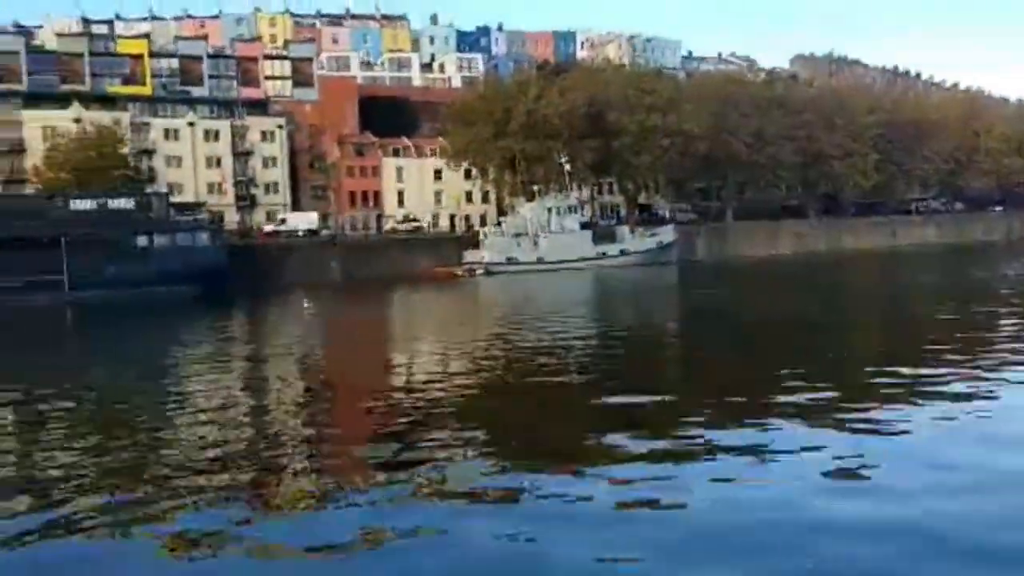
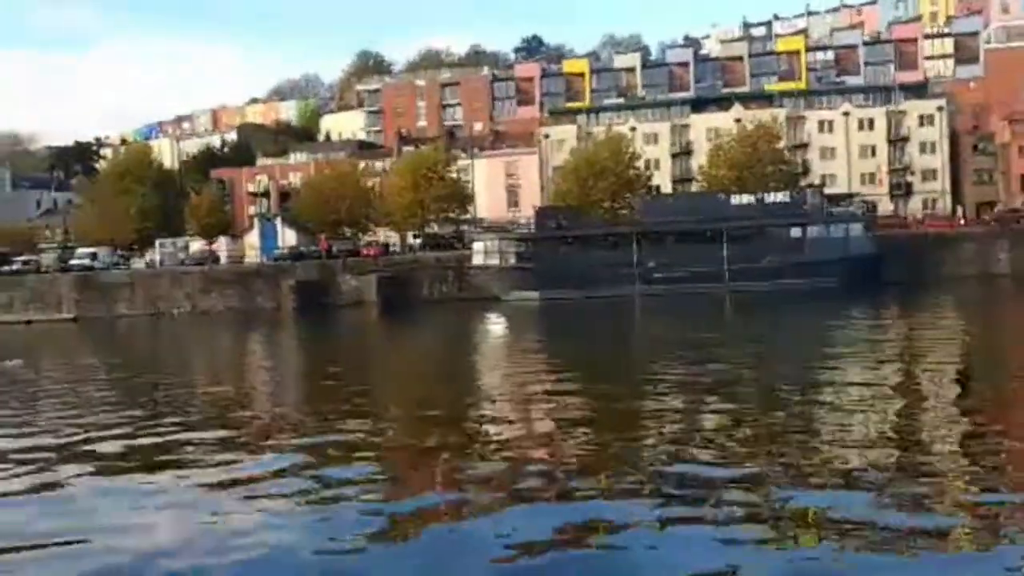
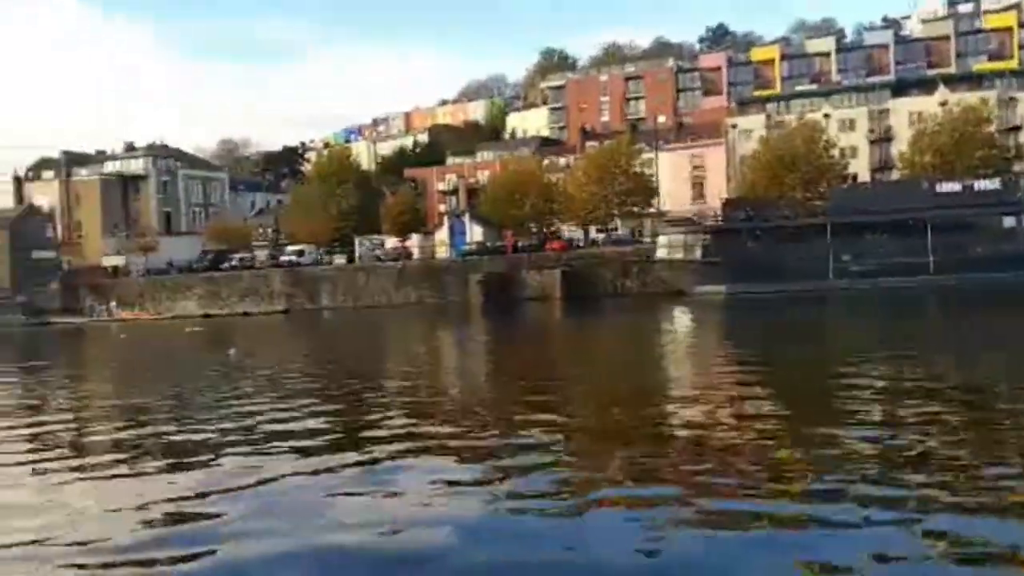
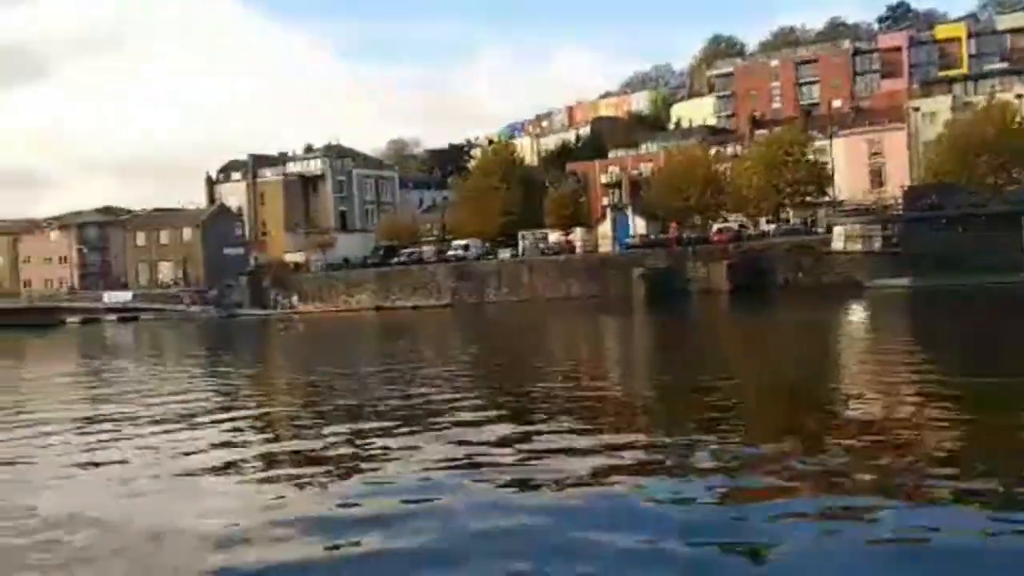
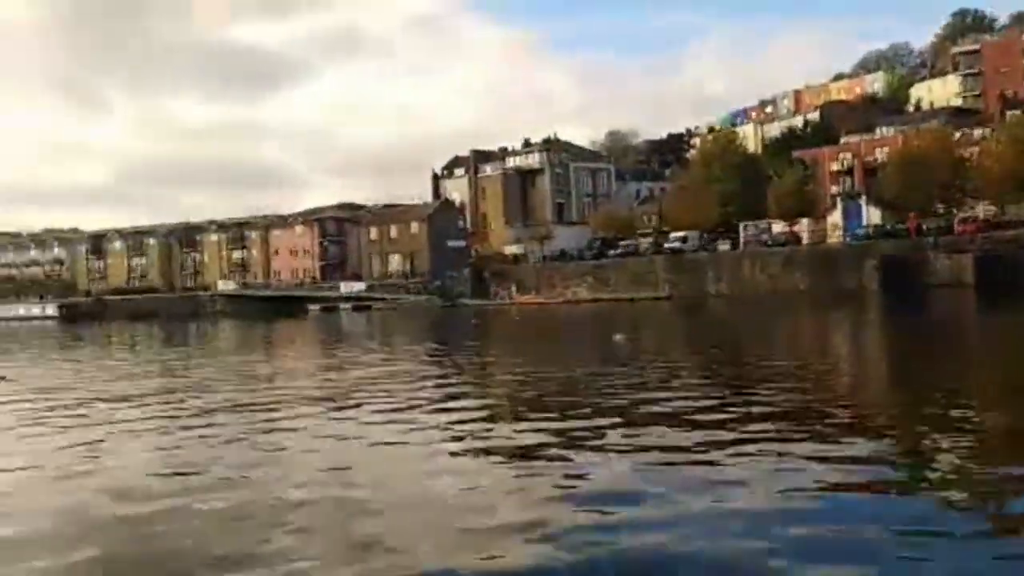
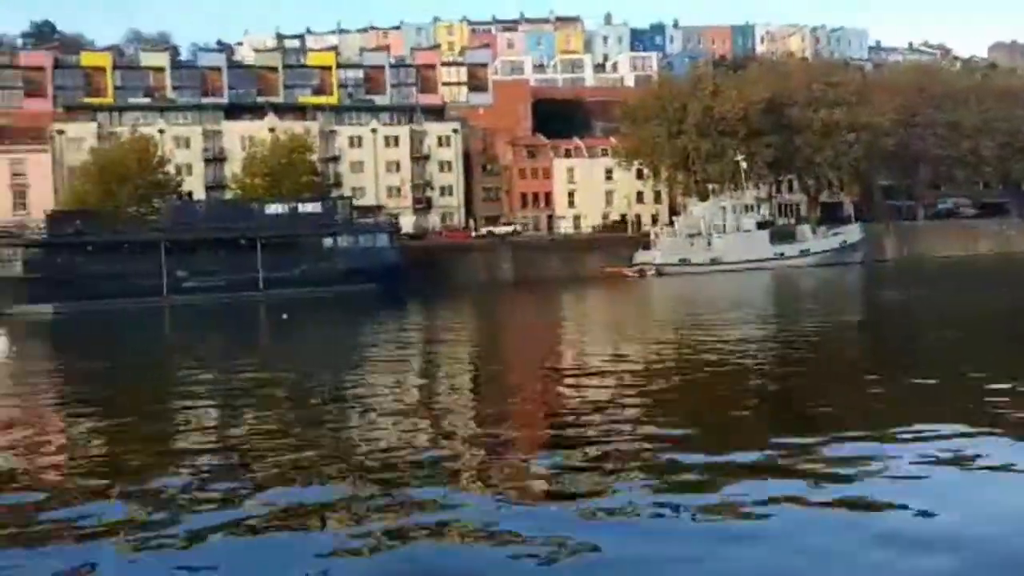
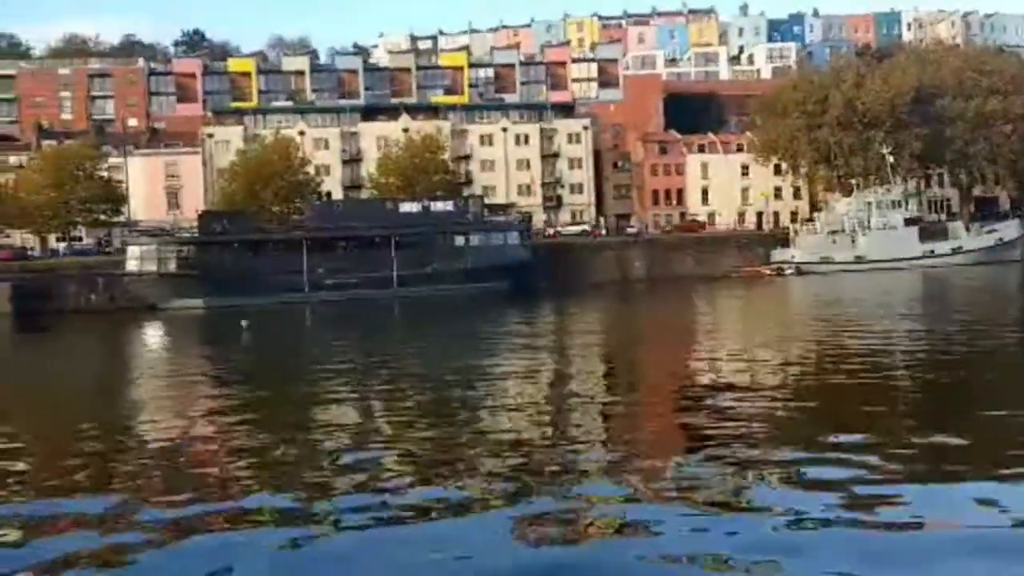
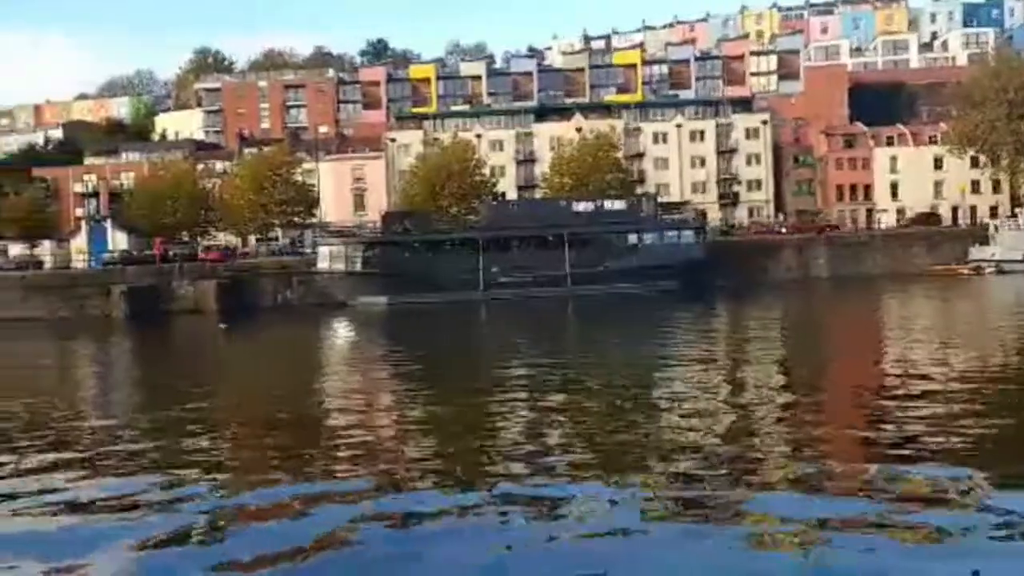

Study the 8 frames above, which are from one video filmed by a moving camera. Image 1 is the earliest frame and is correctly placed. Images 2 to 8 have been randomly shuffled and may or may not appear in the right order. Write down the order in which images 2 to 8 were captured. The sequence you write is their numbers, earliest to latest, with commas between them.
6, 7, 8, 2, 3, 4, 5
